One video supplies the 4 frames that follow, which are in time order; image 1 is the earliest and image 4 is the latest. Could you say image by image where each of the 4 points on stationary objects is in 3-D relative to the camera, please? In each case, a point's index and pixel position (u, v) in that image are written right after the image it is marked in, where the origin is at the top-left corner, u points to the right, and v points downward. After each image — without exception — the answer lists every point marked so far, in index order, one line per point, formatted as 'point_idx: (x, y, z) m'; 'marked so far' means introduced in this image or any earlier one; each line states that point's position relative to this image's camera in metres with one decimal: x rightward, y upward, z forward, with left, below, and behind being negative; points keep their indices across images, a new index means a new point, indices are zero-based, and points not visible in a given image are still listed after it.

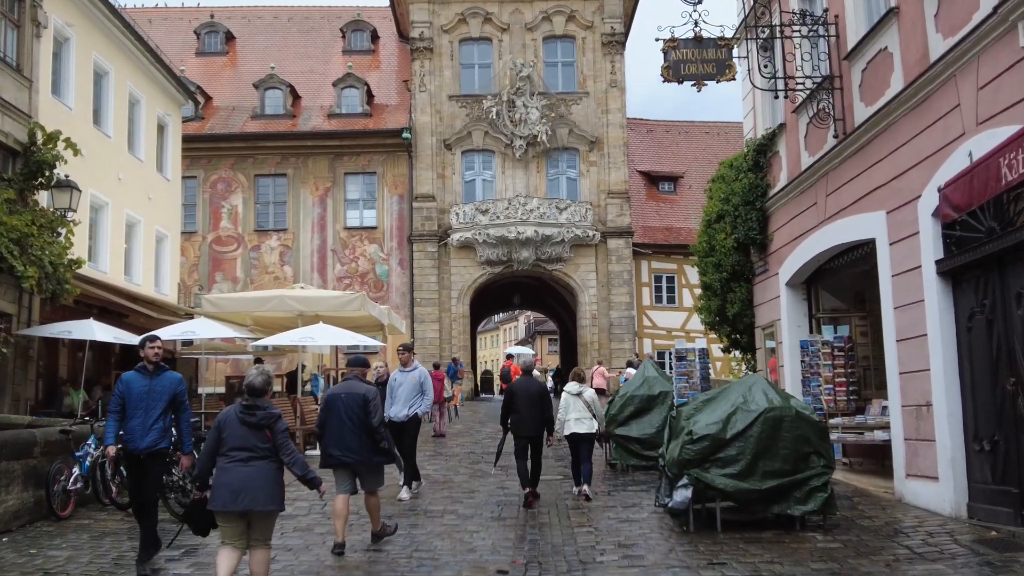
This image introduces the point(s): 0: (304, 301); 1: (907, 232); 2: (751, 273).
0: (-3.5, -0.2, +16.5) m
1: (+3.8, +0.5, +9.7) m
2: (+3.5, +0.2, +14.8) m
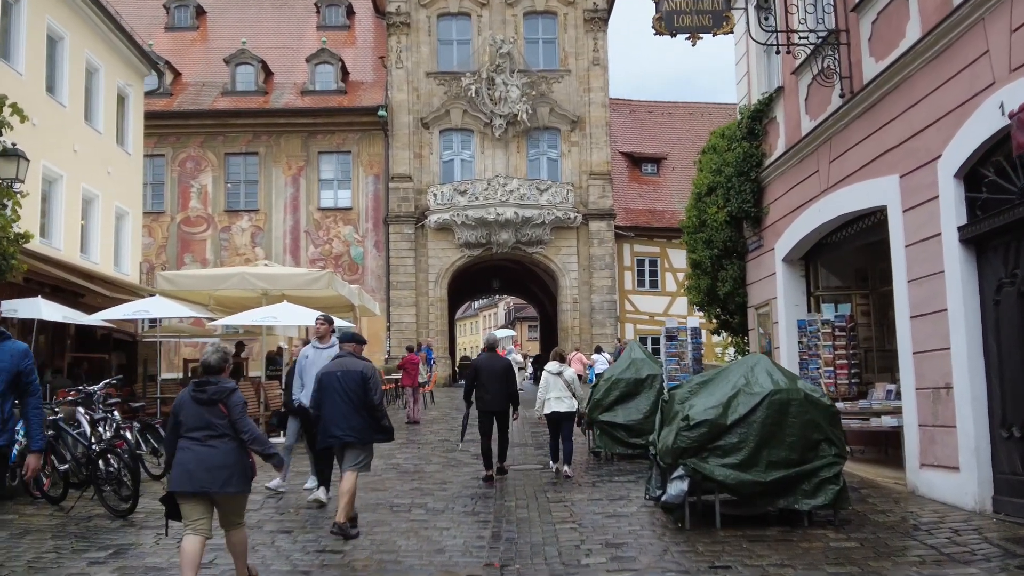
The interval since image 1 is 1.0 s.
0: (-3.8, +0.1, +15.4) m
1: (+3.6, +0.8, +8.7) m
2: (+3.2, +0.5, +13.9) m
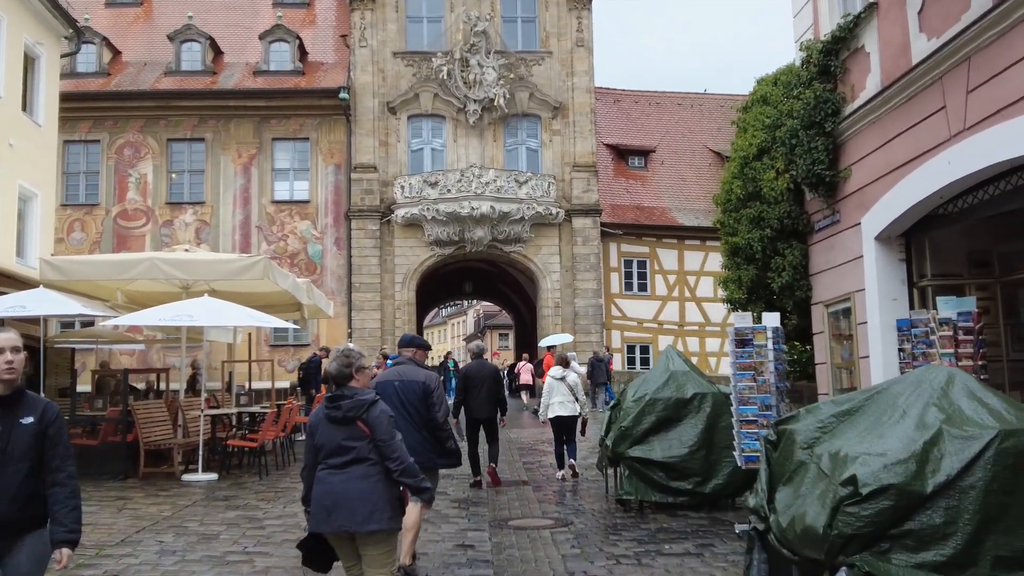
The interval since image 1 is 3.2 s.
0: (-3.9, +0.3, +12.0) m
1: (+3.7, +0.9, +5.5) m
2: (+3.2, +0.6, +10.7) m
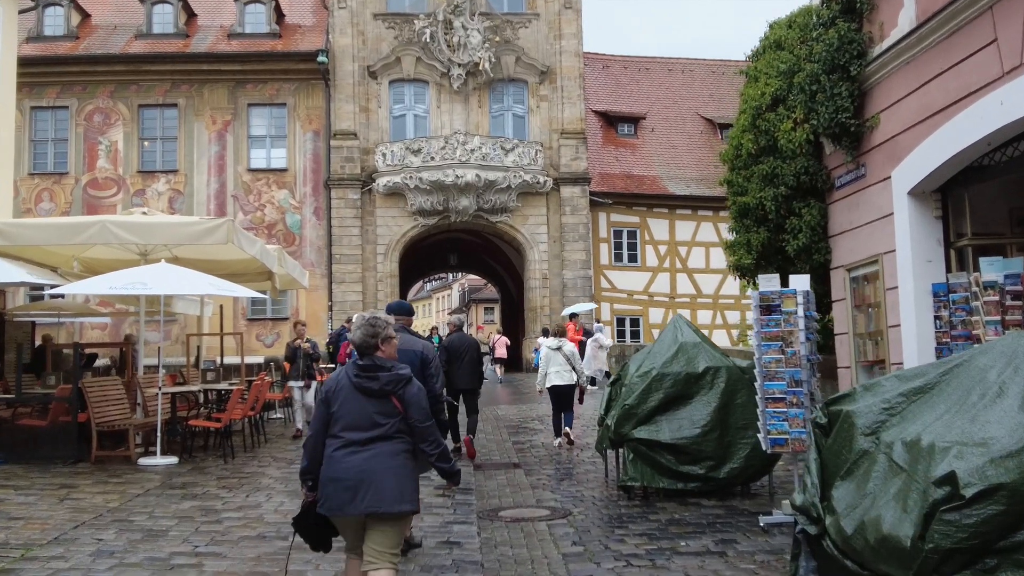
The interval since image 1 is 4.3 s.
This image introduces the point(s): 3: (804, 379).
0: (-4.1, +0.6, +10.9) m
1: (+3.7, +1.2, +4.5) m
2: (+3.1, +1.0, +9.7) m
3: (+1.9, -0.6, +6.5) m
